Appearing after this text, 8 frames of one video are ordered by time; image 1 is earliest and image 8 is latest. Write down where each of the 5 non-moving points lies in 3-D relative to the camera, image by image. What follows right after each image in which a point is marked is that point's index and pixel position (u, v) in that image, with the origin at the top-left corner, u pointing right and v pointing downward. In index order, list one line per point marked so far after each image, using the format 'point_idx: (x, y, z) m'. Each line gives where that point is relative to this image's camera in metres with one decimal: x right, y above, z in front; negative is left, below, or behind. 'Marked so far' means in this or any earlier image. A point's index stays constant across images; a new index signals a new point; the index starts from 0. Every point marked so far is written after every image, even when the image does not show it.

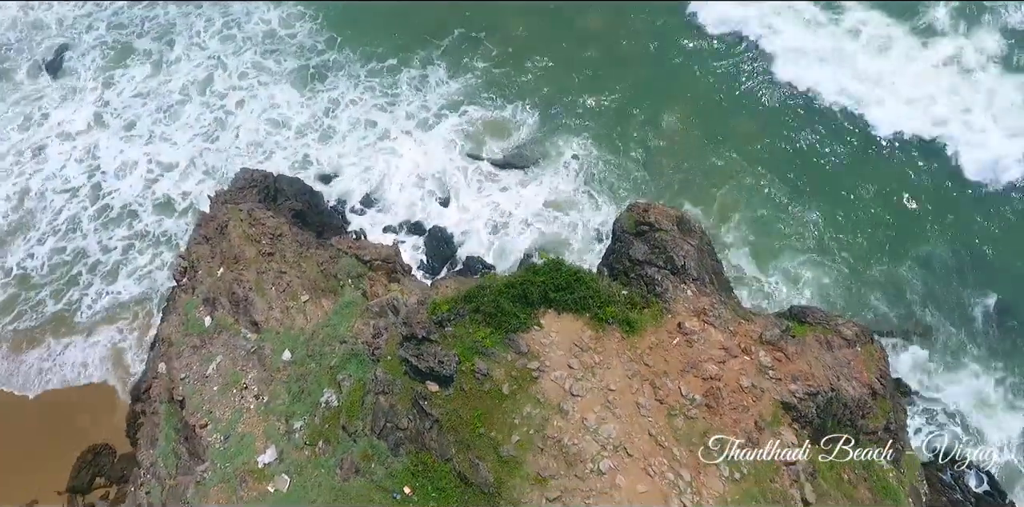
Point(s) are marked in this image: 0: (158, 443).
0: (-6.4, -3.5, +12.4) m
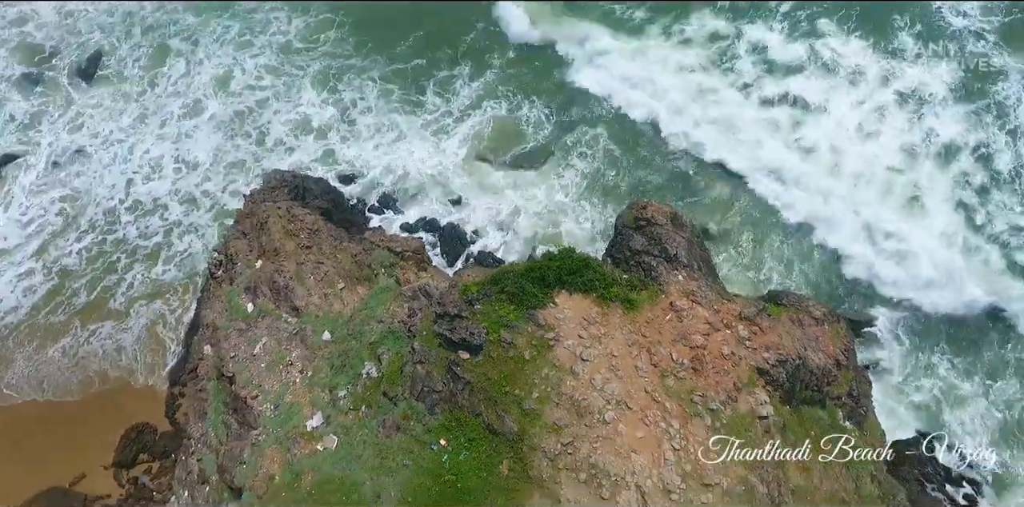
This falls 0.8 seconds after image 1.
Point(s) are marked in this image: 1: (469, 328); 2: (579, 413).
0: (-6.2, -3.3, +13.9) m
1: (-0.7, -1.6, +13.3) m
2: (+1.2, -2.8, +12.3) m
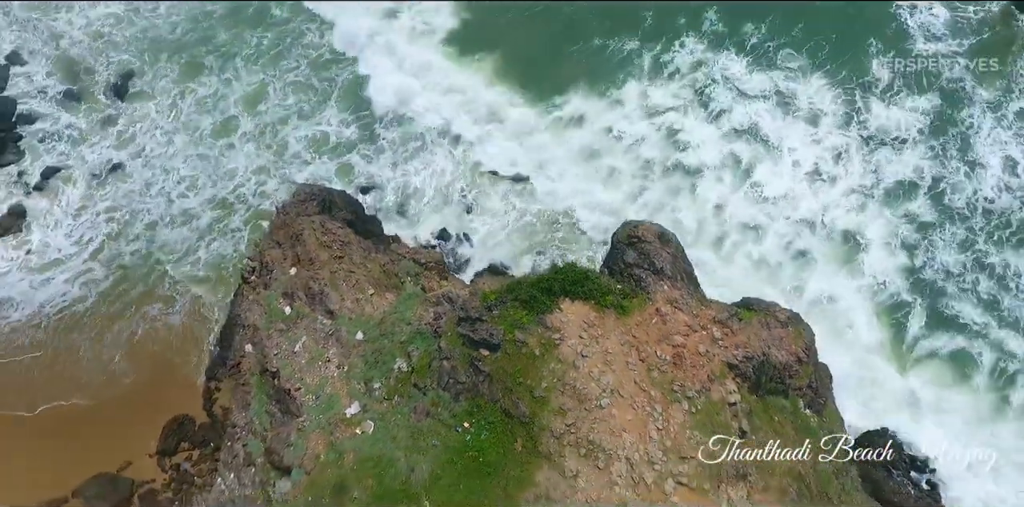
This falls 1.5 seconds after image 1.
0: (-6.0, -3.5, +15.8) m
1: (-0.5, -1.8, +15.1) m
2: (+1.4, -3.0, +14.1) m
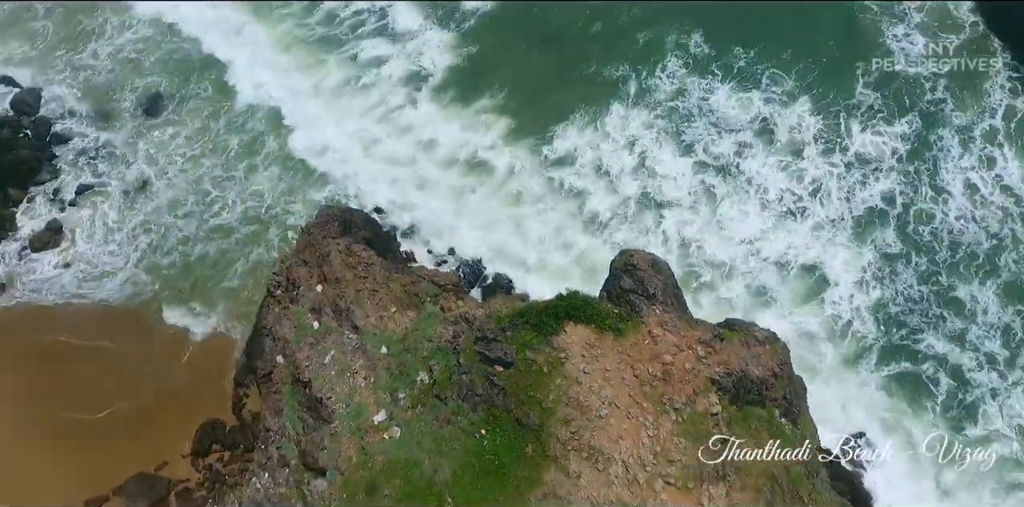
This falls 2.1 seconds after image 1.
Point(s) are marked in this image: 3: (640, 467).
0: (-5.7, -4.1, +17.5) m
1: (-0.2, -2.3, +16.8) m
2: (+1.6, -3.6, +15.8) m
3: (+2.8, -4.7, +15.3) m
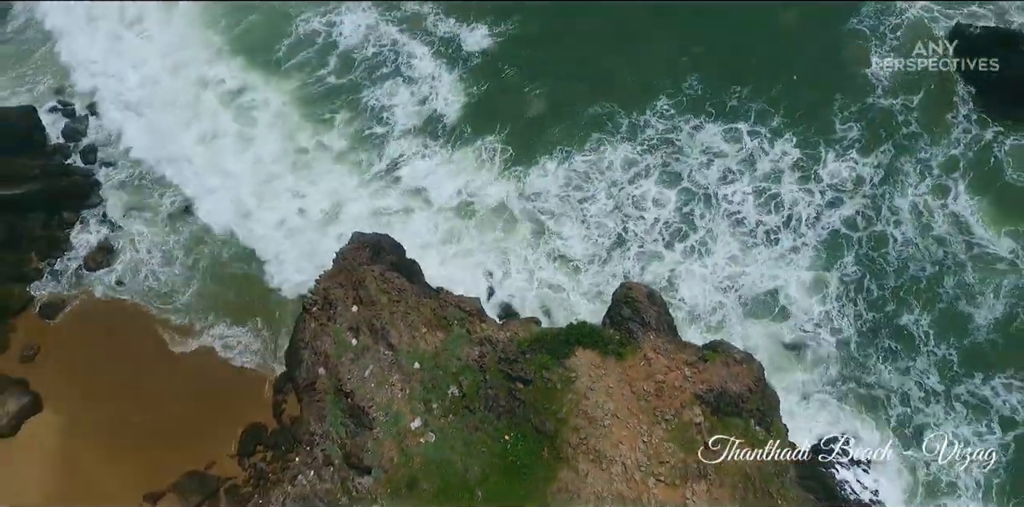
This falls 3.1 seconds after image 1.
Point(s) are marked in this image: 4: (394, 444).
0: (-5.3, -4.9, +20.2) m
1: (+0.2, -3.1, +19.5) m
2: (+2.1, -4.4, +18.5) m
3: (+3.2, -5.5, +18.0) m
4: (-3.2, -5.2, +18.8) m
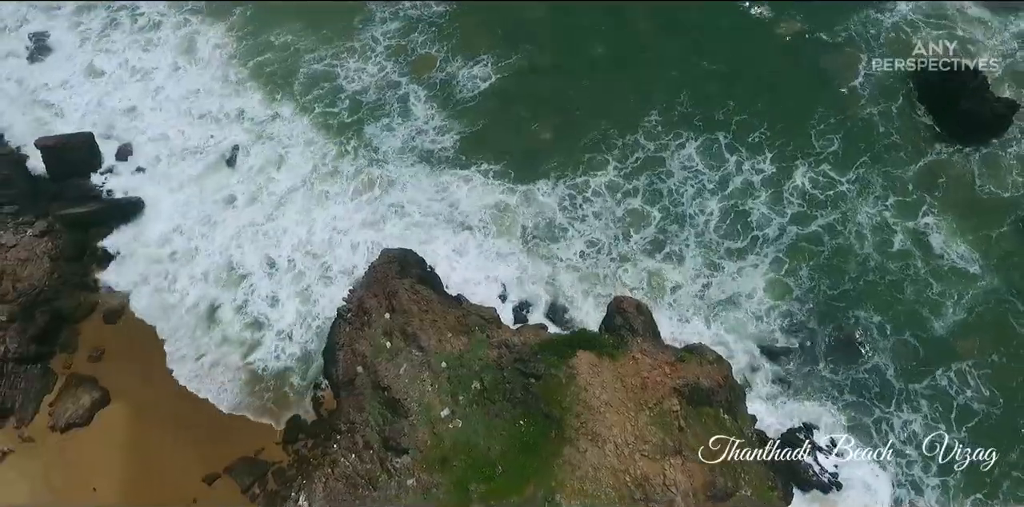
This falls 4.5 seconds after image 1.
0: (-4.9, -5.4, +23.9) m
1: (+0.6, -3.7, +23.2) m
2: (+2.4, -5.0, +22.2) m
3: (+3.6, -6.1, +21.7) m
4: (-2.8, -5.7, +22.5) m
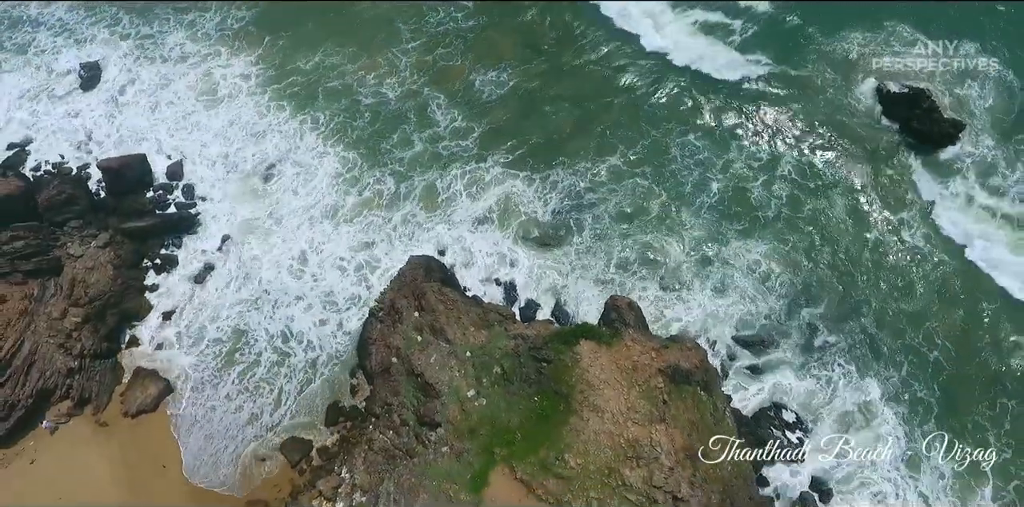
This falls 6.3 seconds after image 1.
0: (-4.4, -5.8, +28.4) m
1: (+1.1, -4.0, +27.7) m
2: (+3.0, -5.2, +26.7) m
3: (+4.2, -6.3, +26.2) m
4: (-2.3, -6.0, +27.0) m
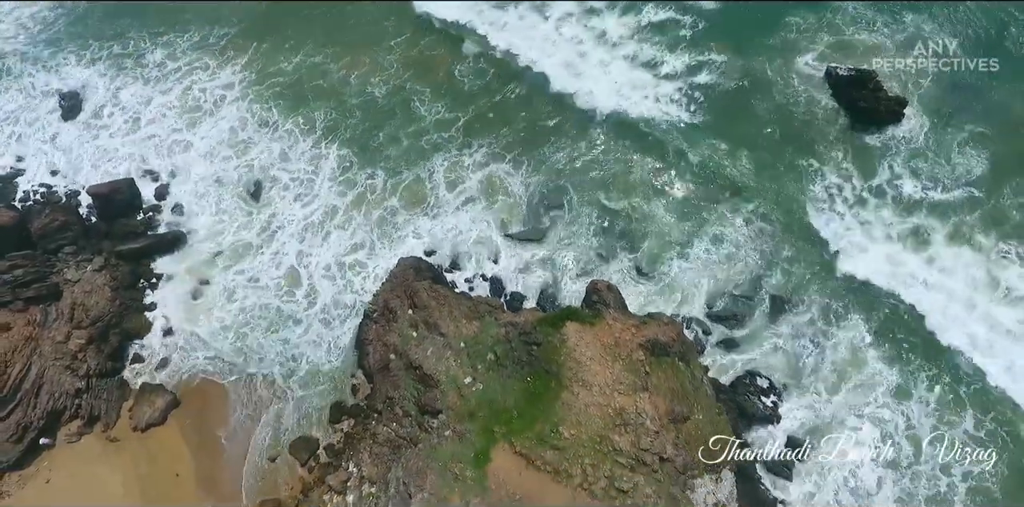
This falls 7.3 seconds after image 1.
0: (-4.7, -5.8, +30.2) m
1: (+0.7, -3.7, +29.7) m
2: (+2.7, -4.8, +28.7) m
3: (+4.0, -5.8, +28.3) m
4: (-2.5, -5.9, +28.9) m
